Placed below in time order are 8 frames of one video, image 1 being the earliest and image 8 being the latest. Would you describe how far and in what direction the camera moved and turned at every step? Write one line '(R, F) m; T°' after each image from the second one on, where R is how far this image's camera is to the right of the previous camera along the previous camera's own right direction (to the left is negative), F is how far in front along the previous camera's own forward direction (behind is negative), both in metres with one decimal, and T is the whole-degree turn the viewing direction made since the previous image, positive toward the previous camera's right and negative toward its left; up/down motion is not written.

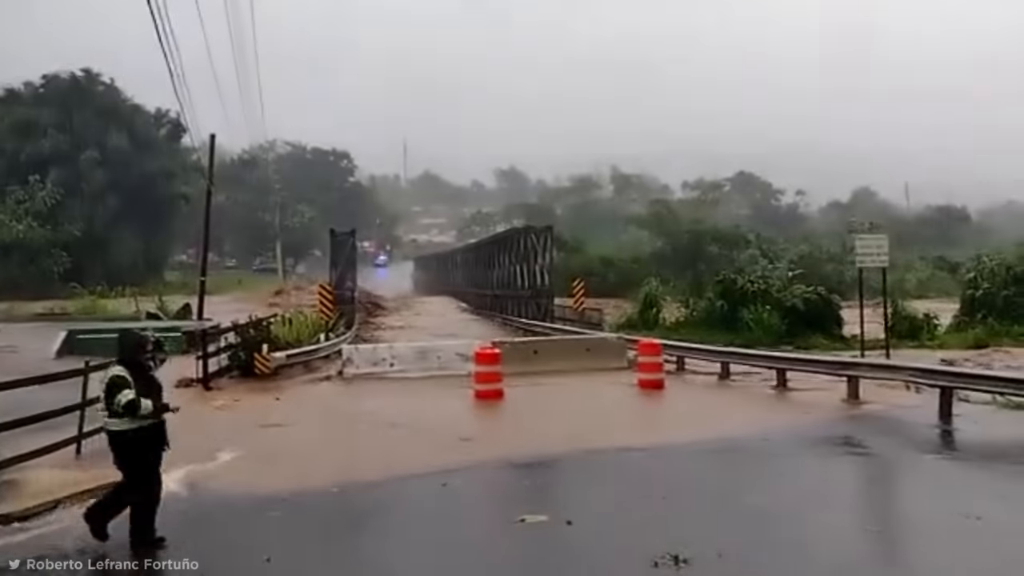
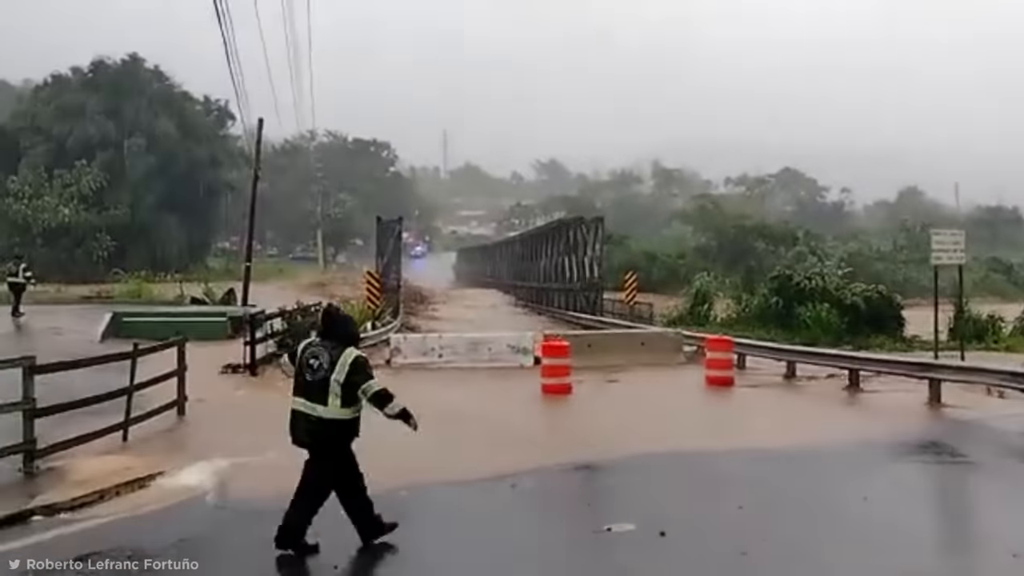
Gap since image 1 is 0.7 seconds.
(-0.9, -0.1) m; -1°
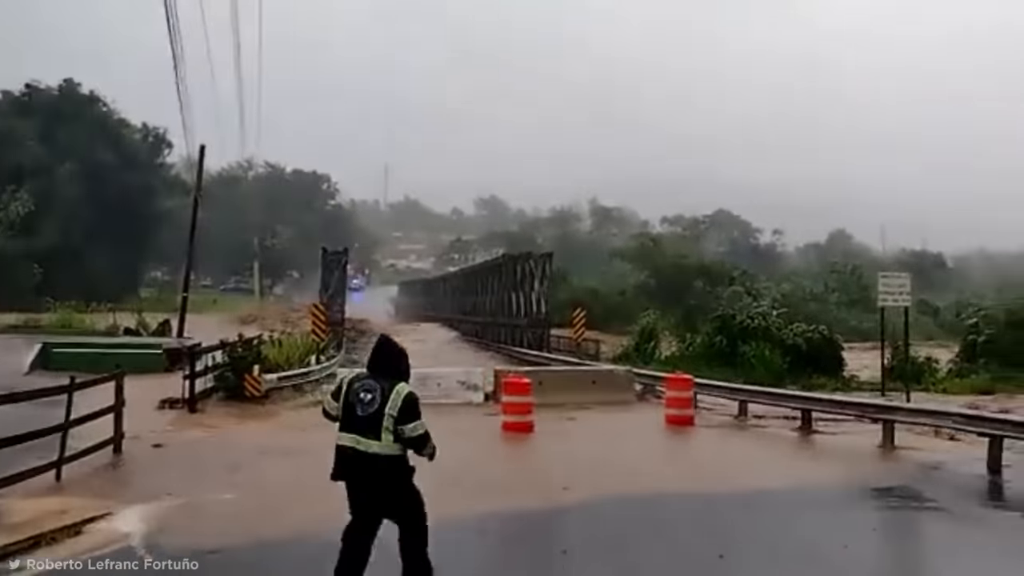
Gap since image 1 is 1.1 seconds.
(-0.7, -0.2) m; +5°
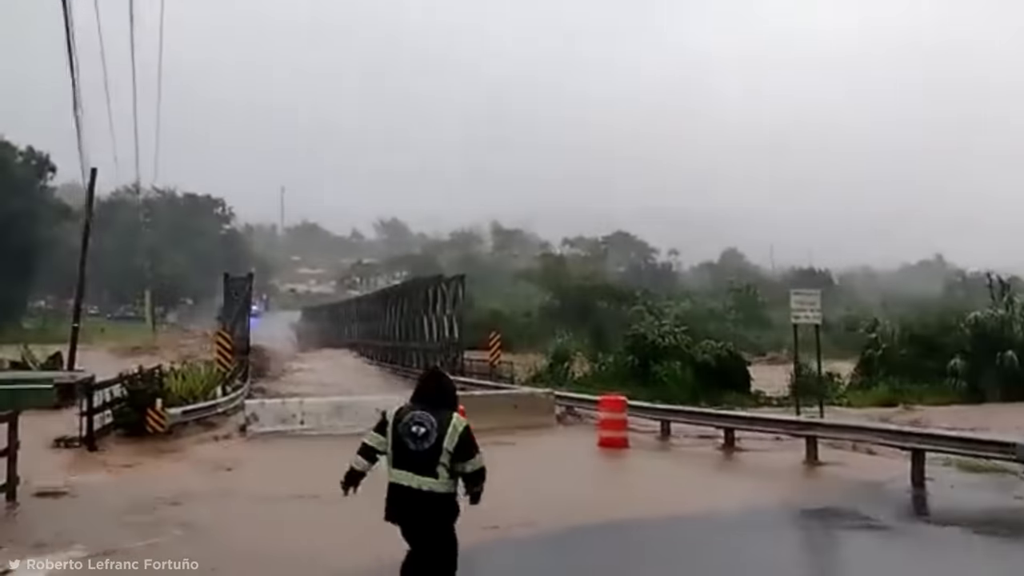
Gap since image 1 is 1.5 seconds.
(-0.9, -0.2) m; +8°
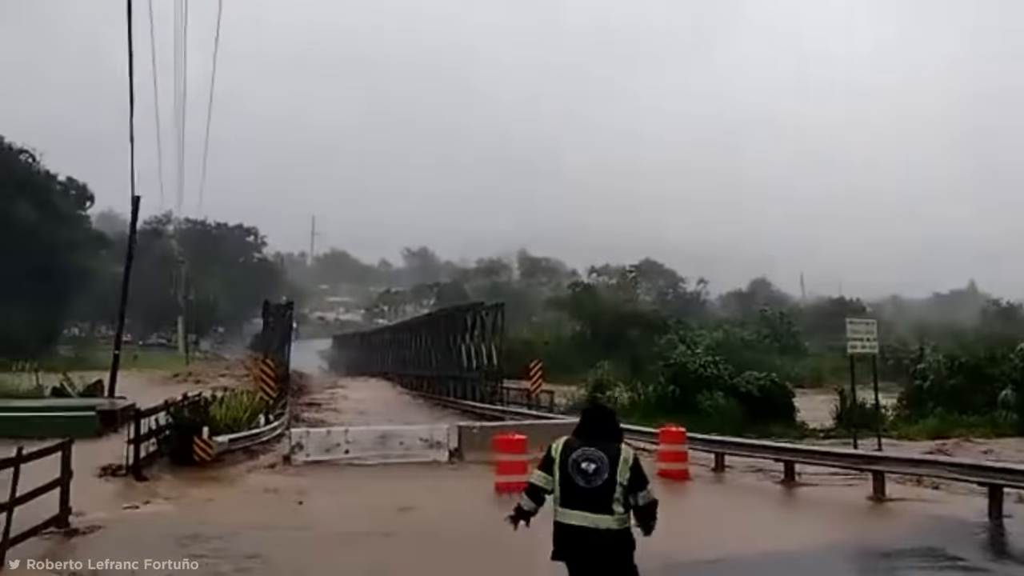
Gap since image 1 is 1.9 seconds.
(-1.1, -0.4) m; 0°
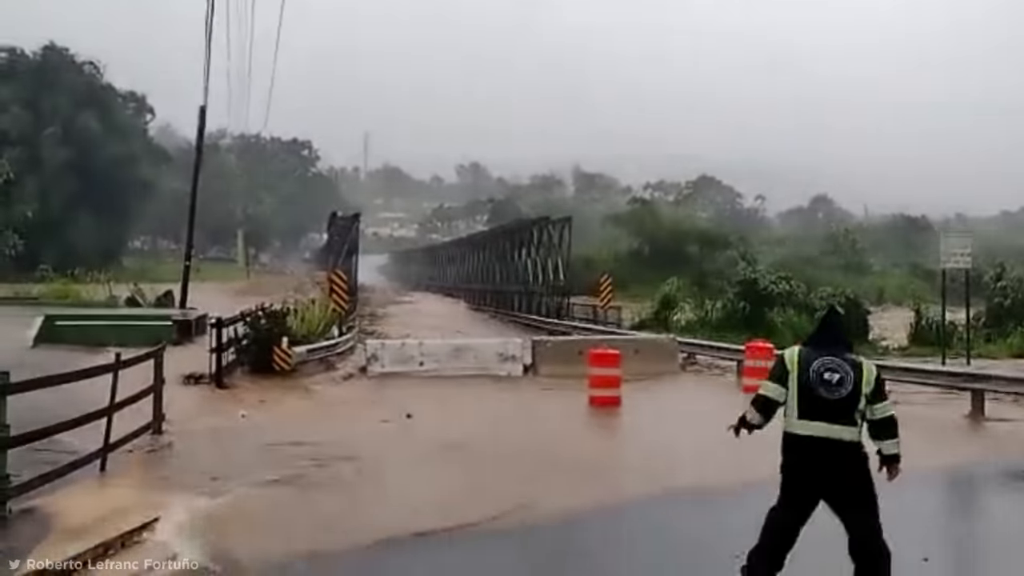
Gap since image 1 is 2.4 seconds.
(-1.6, -0.4) m; 0°
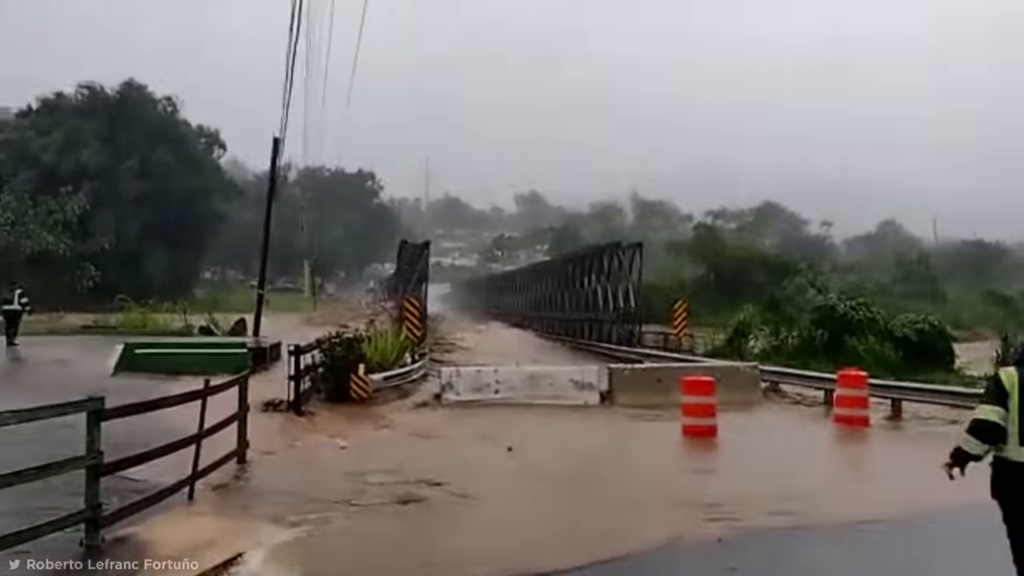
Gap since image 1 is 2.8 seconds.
(-1.2, -0.3) m; -2°
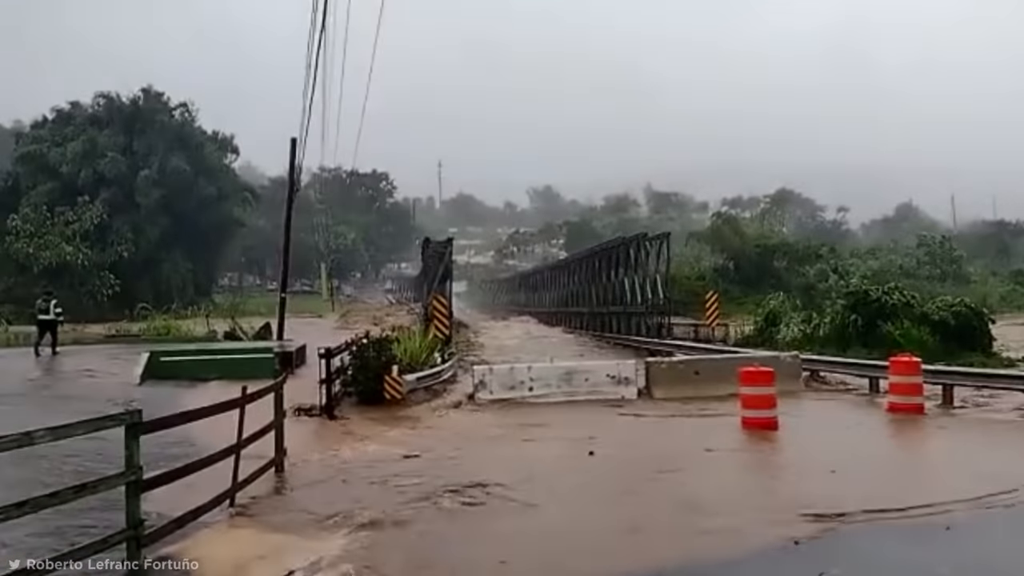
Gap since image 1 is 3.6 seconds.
(-1.3, -0.1) m; +1°
